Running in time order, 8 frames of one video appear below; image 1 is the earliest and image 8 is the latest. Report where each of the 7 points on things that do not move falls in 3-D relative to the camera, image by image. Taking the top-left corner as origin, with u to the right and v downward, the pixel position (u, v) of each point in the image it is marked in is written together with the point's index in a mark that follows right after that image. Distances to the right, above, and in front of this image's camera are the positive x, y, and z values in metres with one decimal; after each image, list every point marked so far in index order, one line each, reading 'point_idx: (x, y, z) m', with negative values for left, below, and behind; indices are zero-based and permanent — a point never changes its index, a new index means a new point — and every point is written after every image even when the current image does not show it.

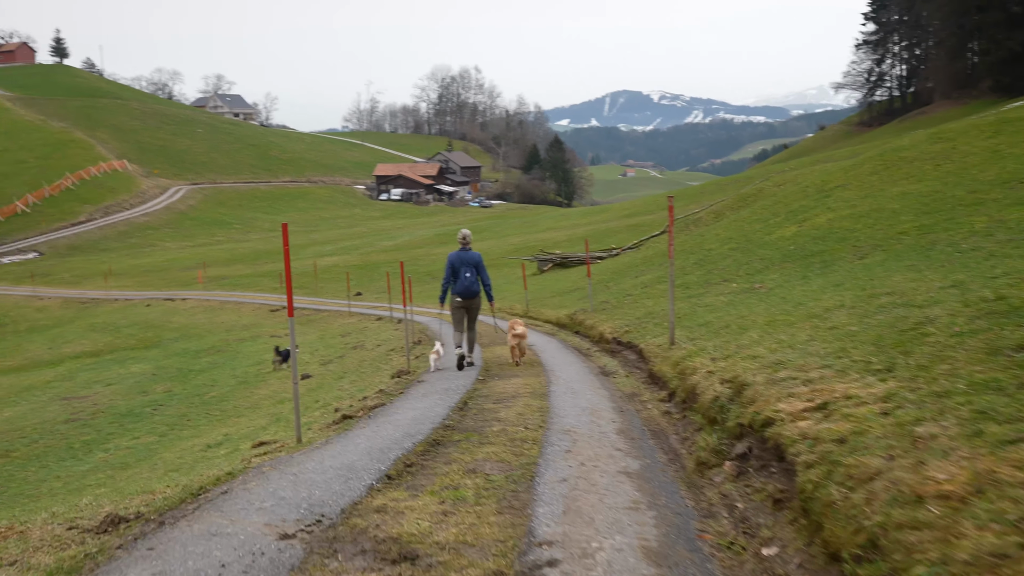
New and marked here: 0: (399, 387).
0: (-1.5, -1.3, +12.7) m
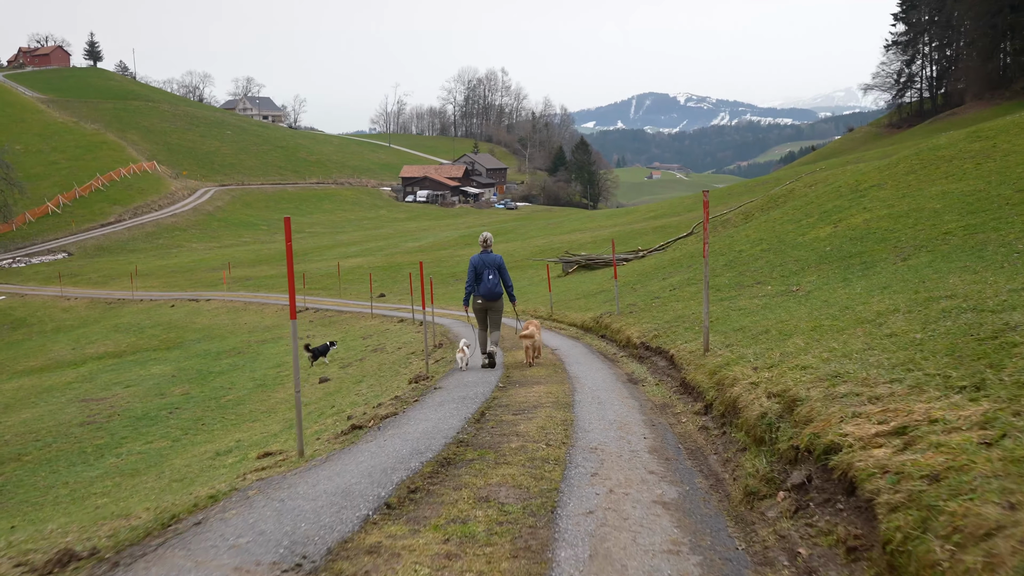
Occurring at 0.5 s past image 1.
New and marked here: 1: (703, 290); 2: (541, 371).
0: (-1.3, -1.4, +12.0) m
1: (+3.6, -0.1, +17.6) m
2: (+0.4, -1.1, +12.6) m
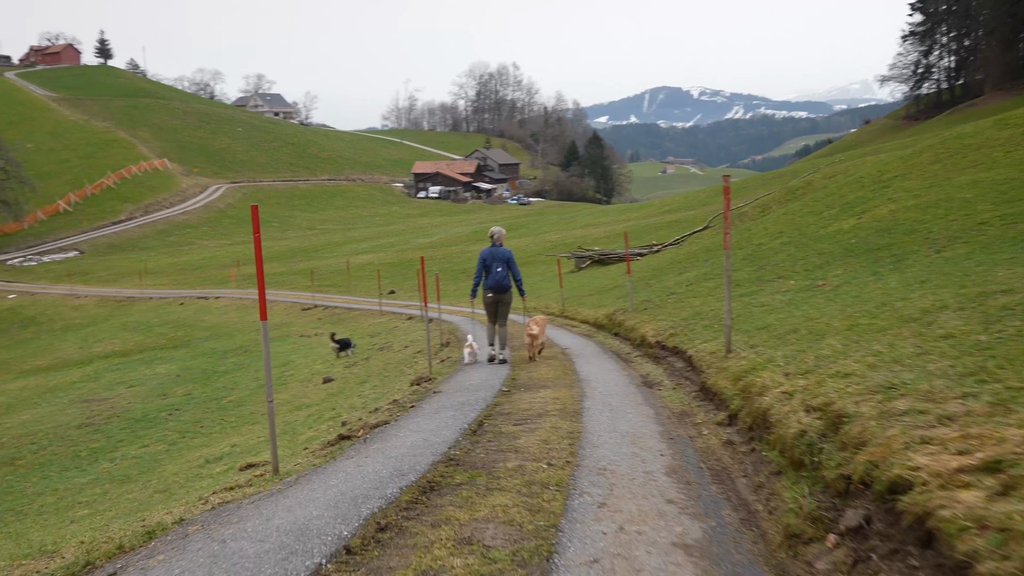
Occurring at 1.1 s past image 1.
0: (-1.2, -1.3, +11.3) m
1: (+3.8, 0.0, +16.7) m
2: (+0.5, -1.1, +11.8) m
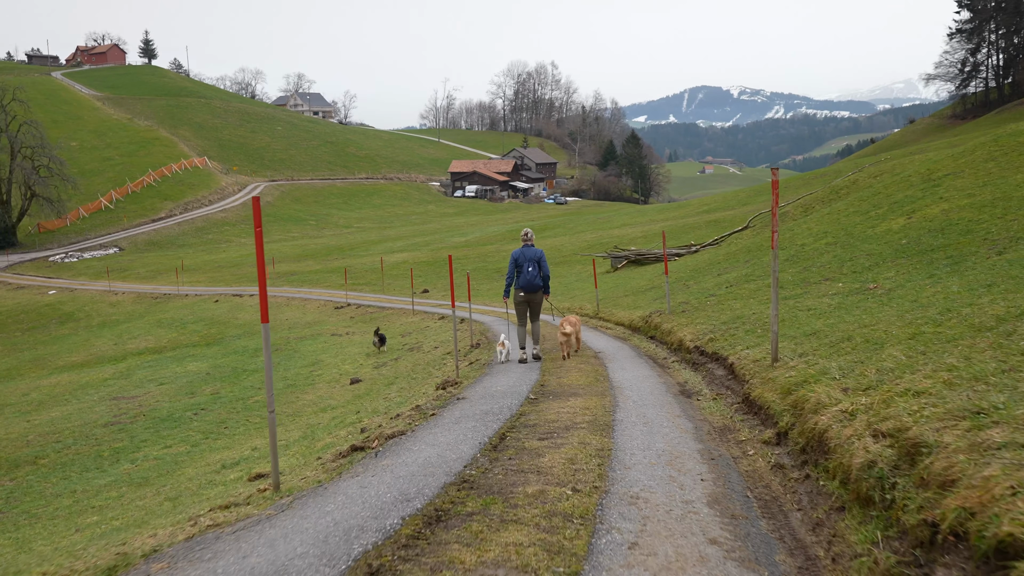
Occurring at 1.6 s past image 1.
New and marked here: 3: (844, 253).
0: (-0.9, -1.3, +10.7) m
1: (+4.3, 0.0, +16.0) m
2: (+0.8, -1.1, +11.2) m
3: (+6.3, +0.7, +17.8) m
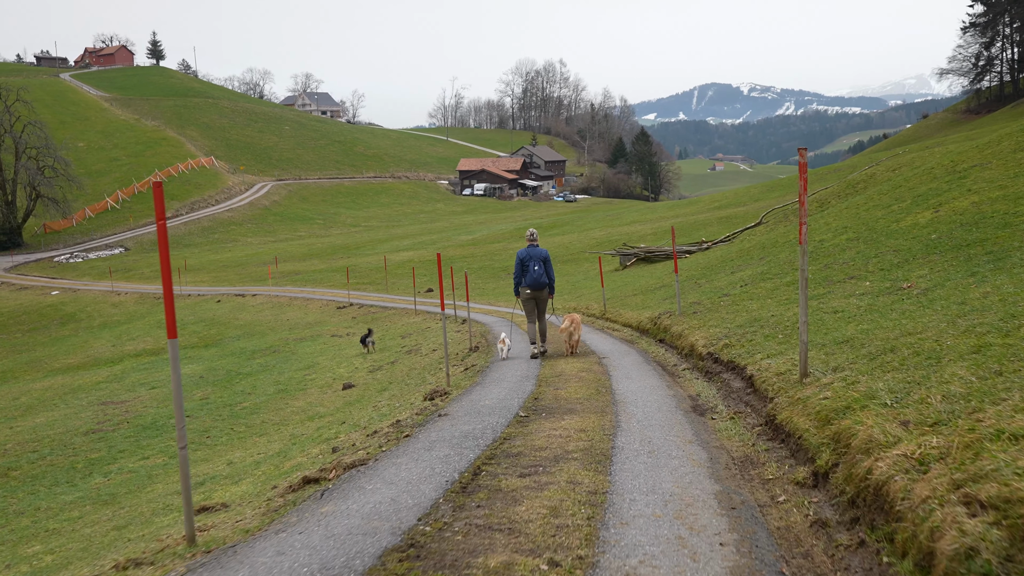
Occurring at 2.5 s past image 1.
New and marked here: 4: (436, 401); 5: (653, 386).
0: (-0.9, -1.3, +9.5) m
1: (+4.3, 0.0, +14.8) m
2: (+0.7, -1.1, +10.0) m
3: (+6.3, +0.7, +16.6) m
4: (-0.9, -1.4, +11.2) m
5: (+1.5, -1.0, +10.0) m
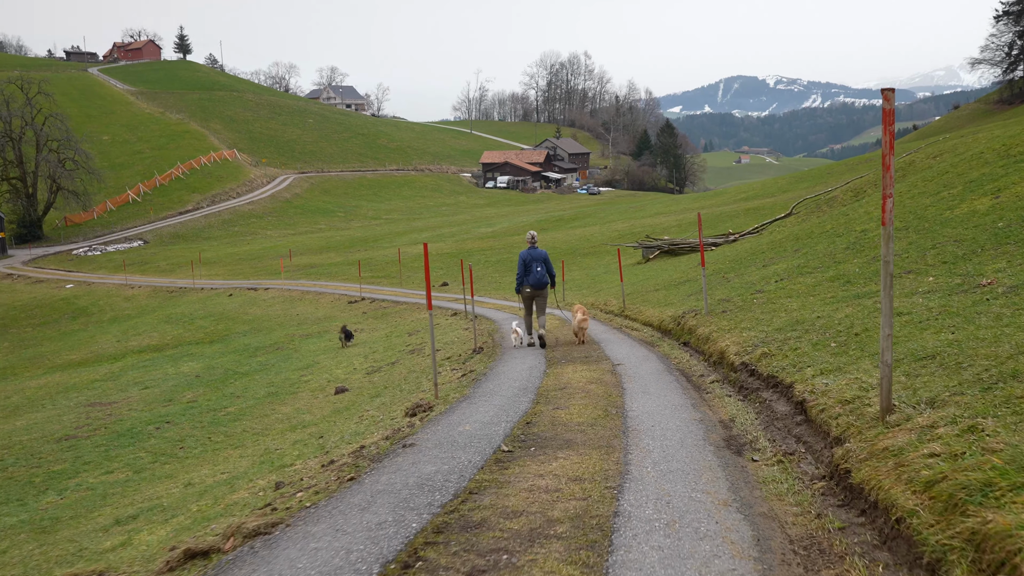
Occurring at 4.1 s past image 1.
0: (-1.0, -1.3, +7.7) m
1: (+4.3, +0.1, +12.8) m
2: (+0.6, -1.1, +8.2) m
3: (+6.4, +0.8, +14.6) m
4: (-1.0, -1.3, +9.4) m
5: (+1.4, -1.0, +8.1) m
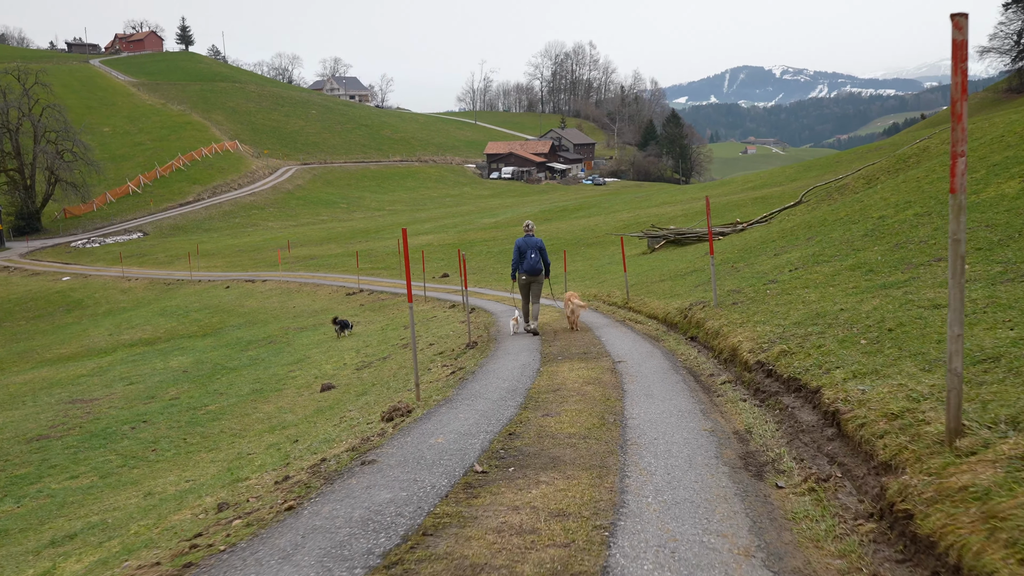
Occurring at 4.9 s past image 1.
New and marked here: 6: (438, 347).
0: (-1.2, -1.2, +6.7) m
1: (+4.2, +0.2, +11.8) m
2: (+0.5, -1.0, +7.1) m
3: (+6.3, +0.9, +13.5) m
4: (-1.1, -1.2, +8.4) m
5: (+1.3, -0.9, +7.1) m
6: (-1.5, -1.2, +18.8) m
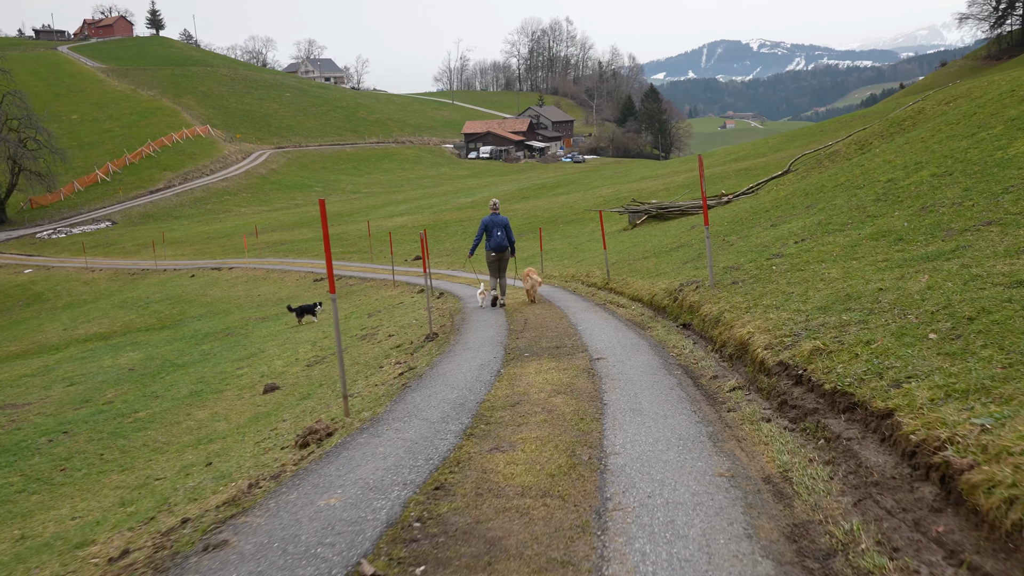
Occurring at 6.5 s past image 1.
0: (-1.5, -1.2, +4.7) m
1: (+3.8, +0.5, +9.8) m
2: (+0.1, -0.9, +5.1) m
3: (+5.8, +1.3, +11.5) m
4: (-1.5, -1.2, +6.4) m
5: (+0.9, -0.8, +5.1) m
6: (-2.1, -0.9, +16.7) m
